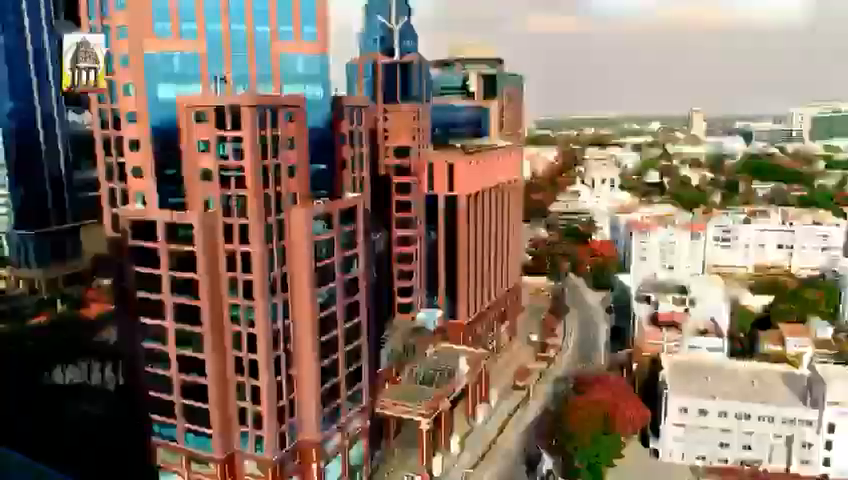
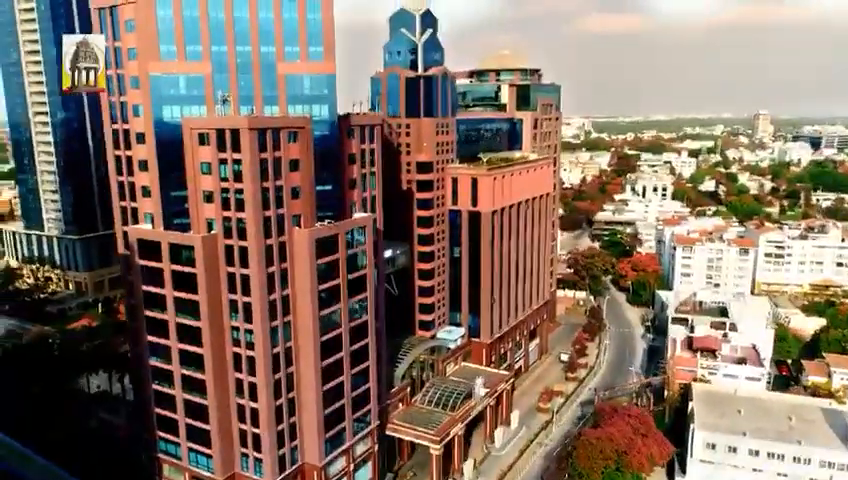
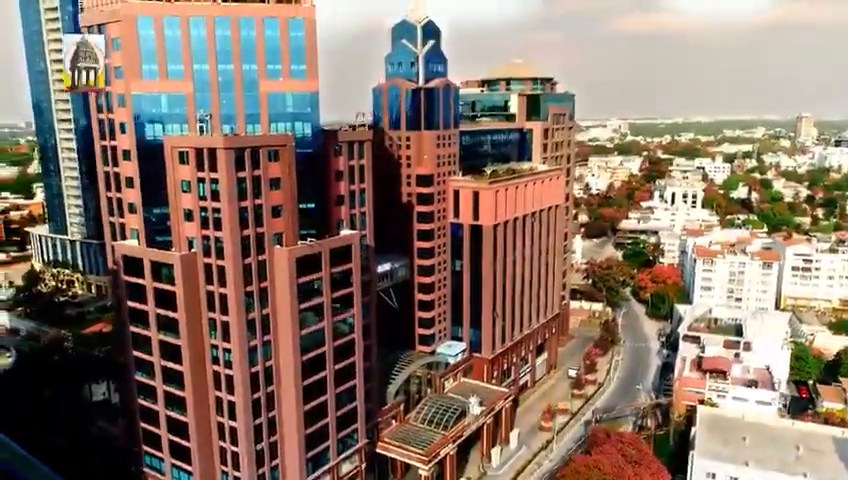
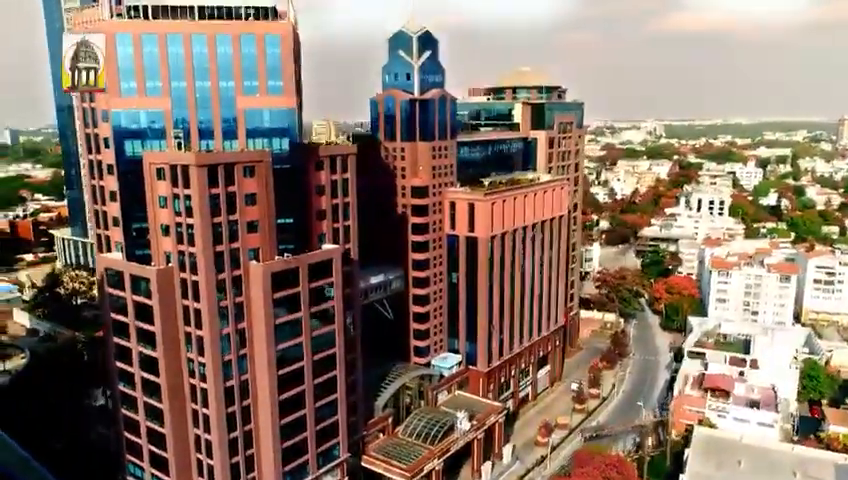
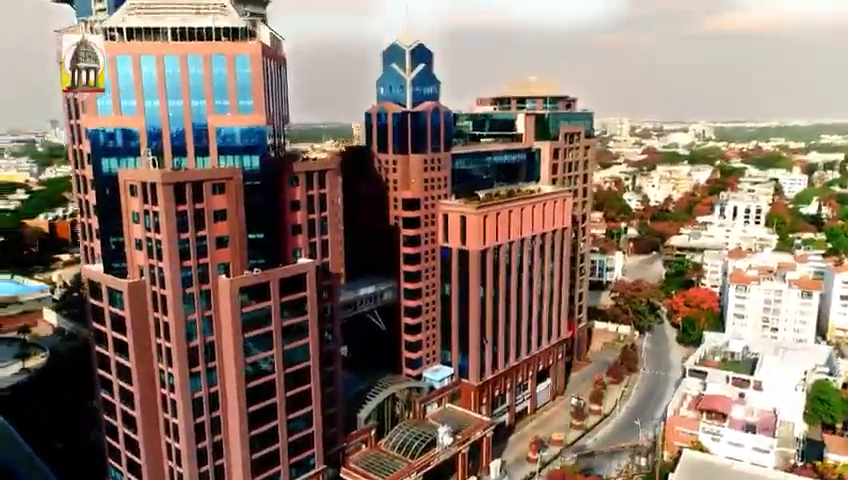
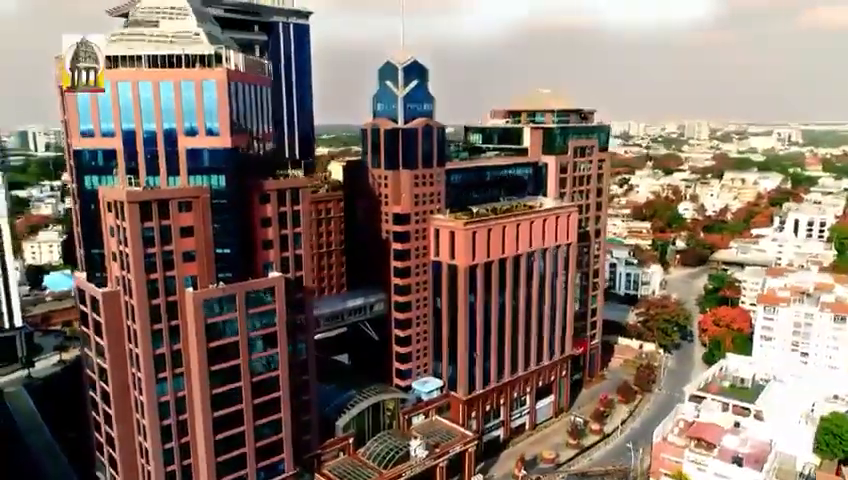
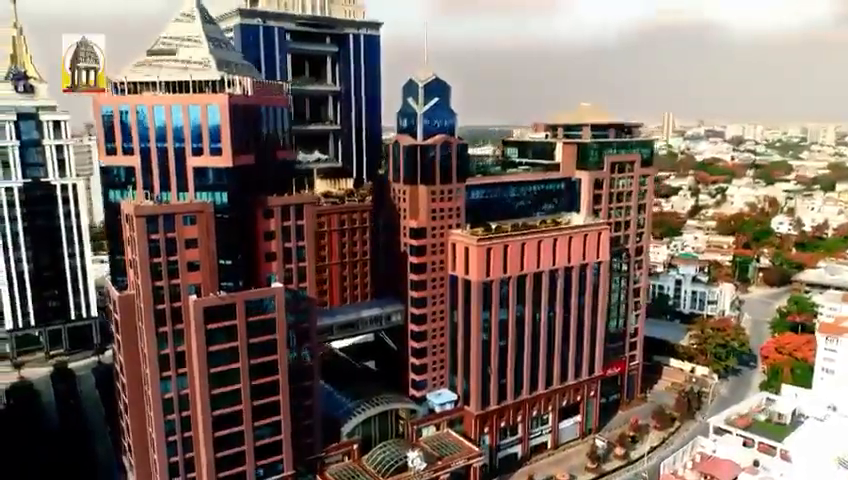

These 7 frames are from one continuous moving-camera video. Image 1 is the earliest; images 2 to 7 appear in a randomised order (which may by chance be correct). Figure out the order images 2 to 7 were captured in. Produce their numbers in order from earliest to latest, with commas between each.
2, 3, 4, 5, 6, 7
